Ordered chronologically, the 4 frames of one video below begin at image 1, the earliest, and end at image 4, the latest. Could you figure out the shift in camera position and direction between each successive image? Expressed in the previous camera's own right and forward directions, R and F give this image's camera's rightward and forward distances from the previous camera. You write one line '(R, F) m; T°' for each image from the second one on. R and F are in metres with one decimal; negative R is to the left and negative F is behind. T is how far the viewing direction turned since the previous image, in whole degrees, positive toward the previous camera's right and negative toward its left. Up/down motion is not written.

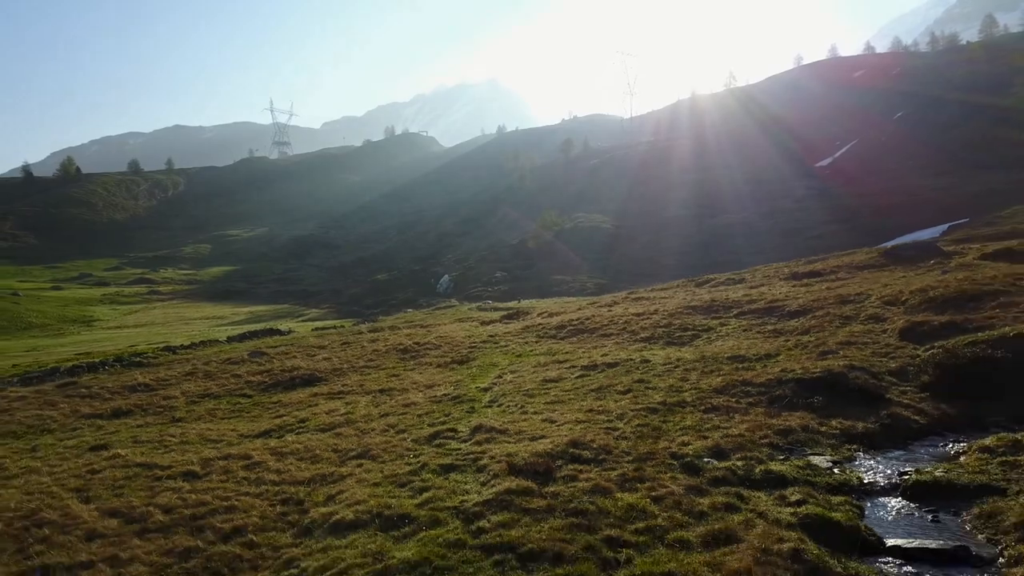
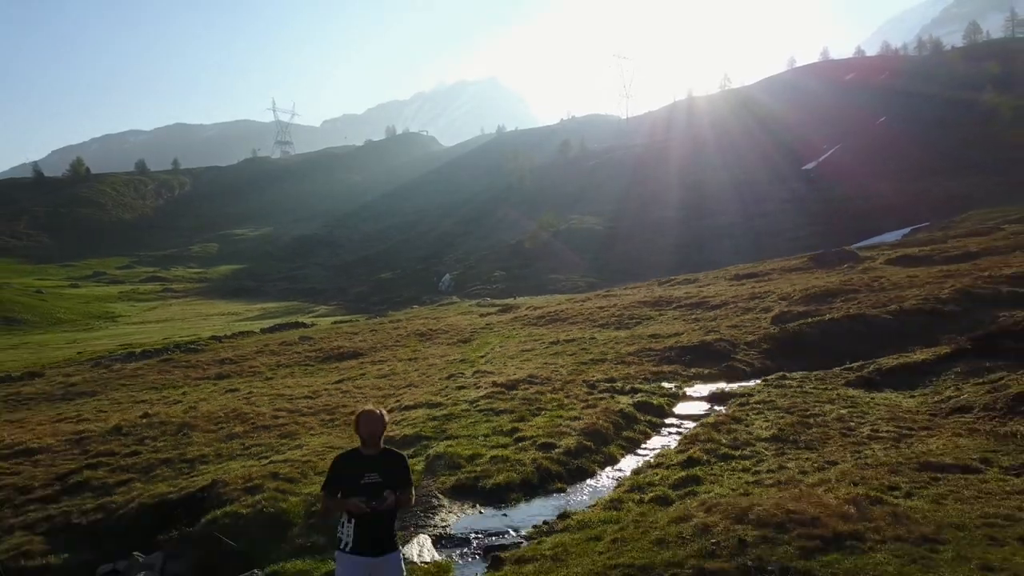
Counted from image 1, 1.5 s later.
(+1.4, -11.9) m; 0°
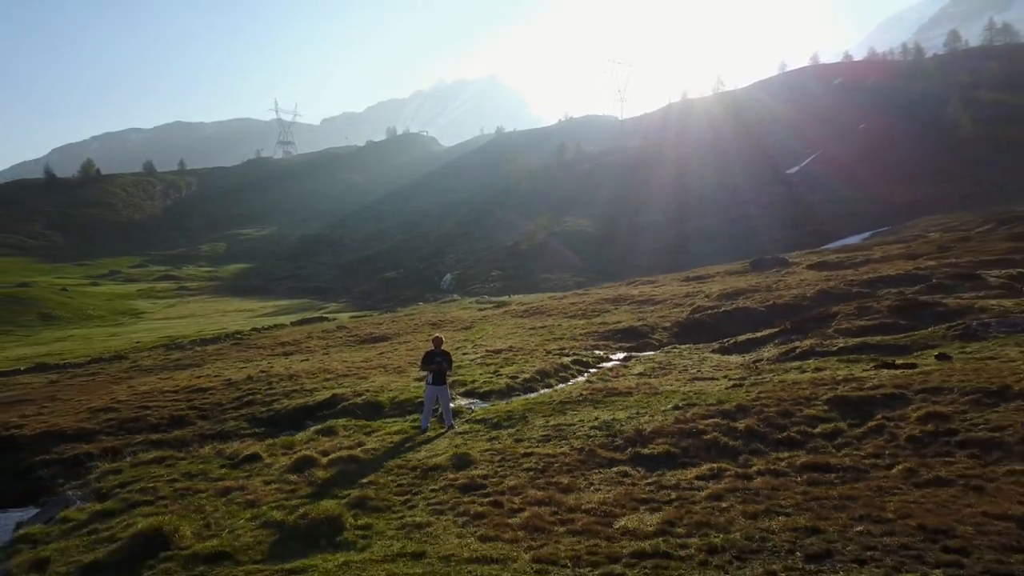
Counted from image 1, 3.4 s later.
(+1.8, -14.7) m; 0°
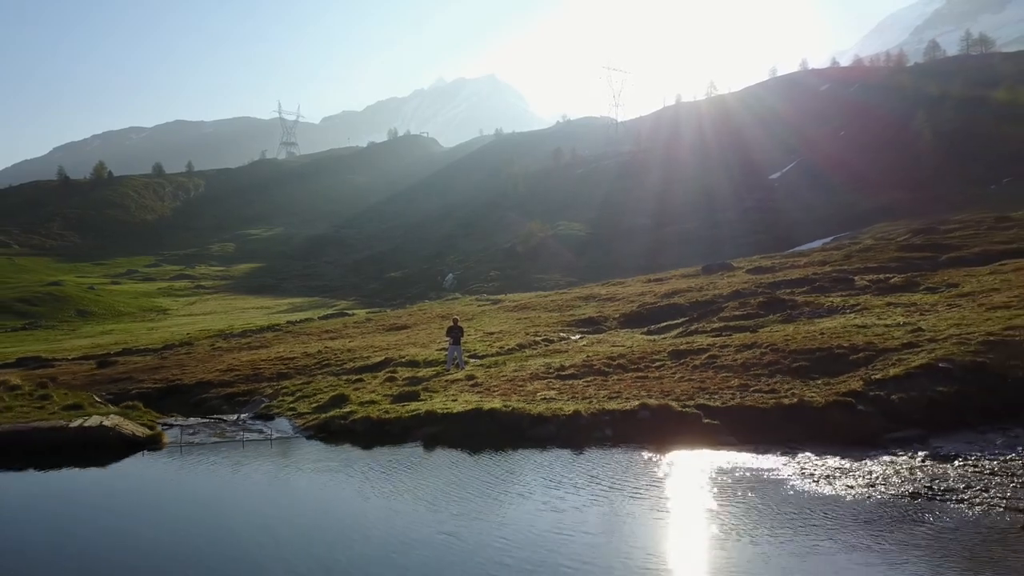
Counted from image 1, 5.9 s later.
(+1.8, -17.4) m; 0°
